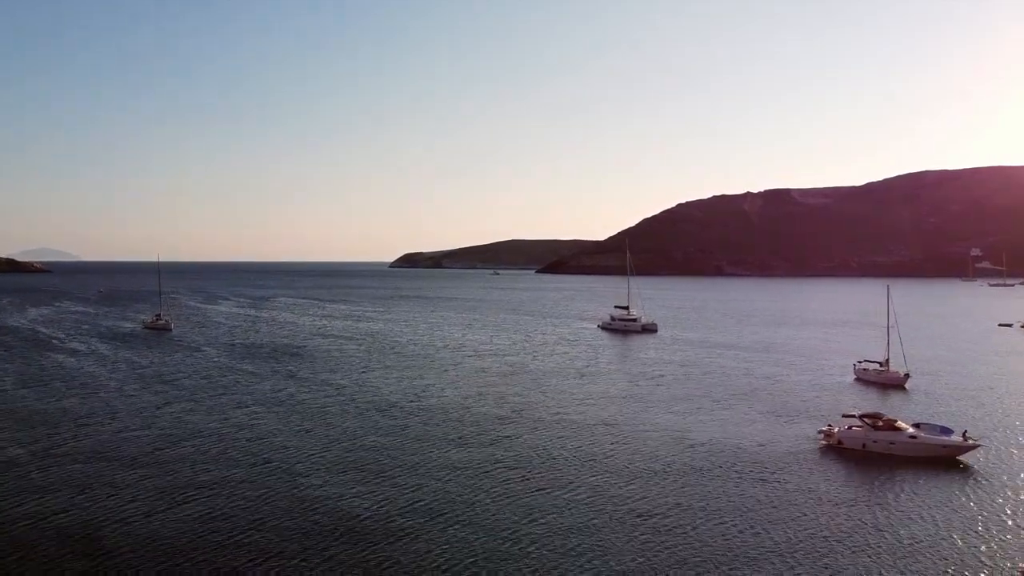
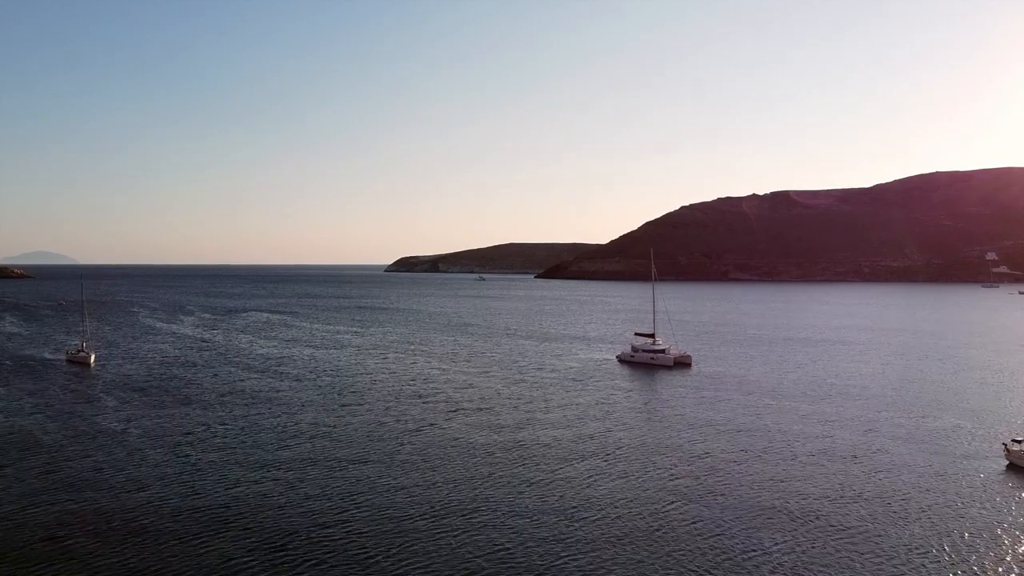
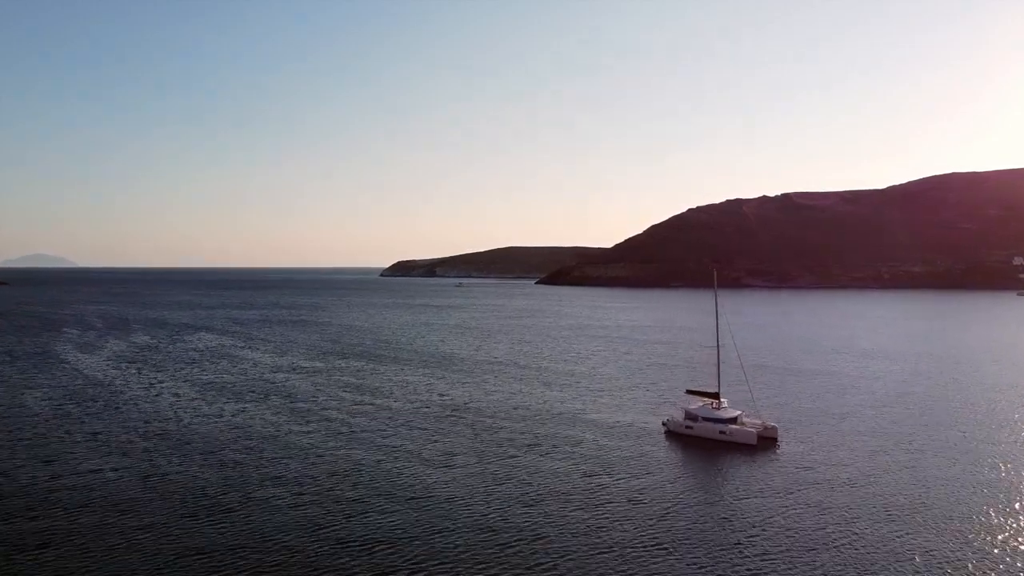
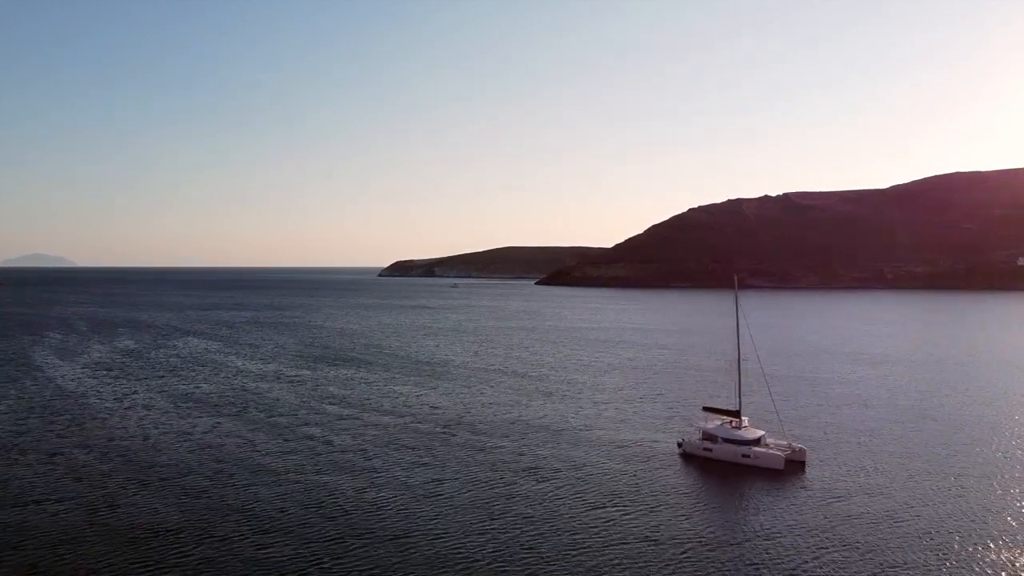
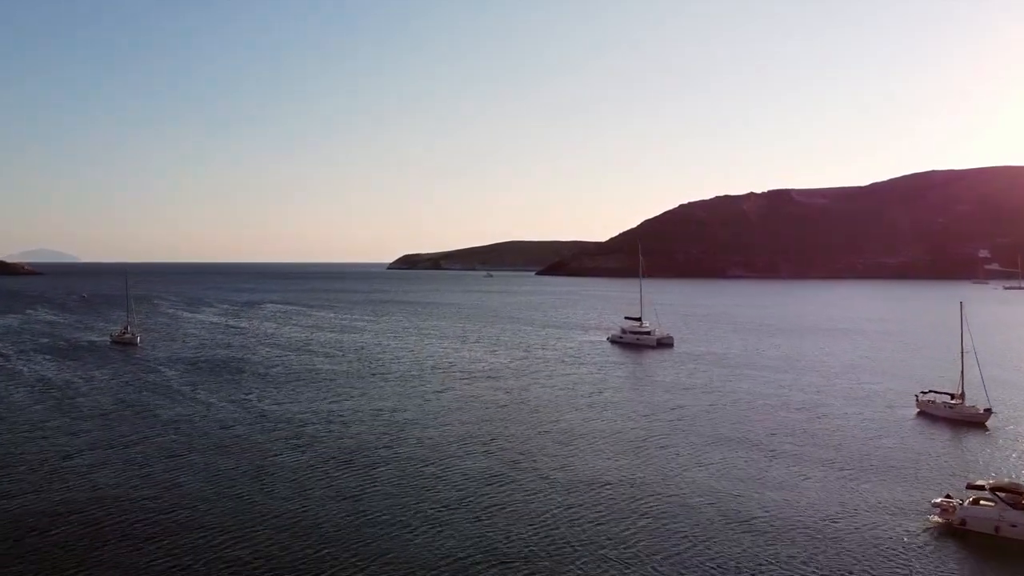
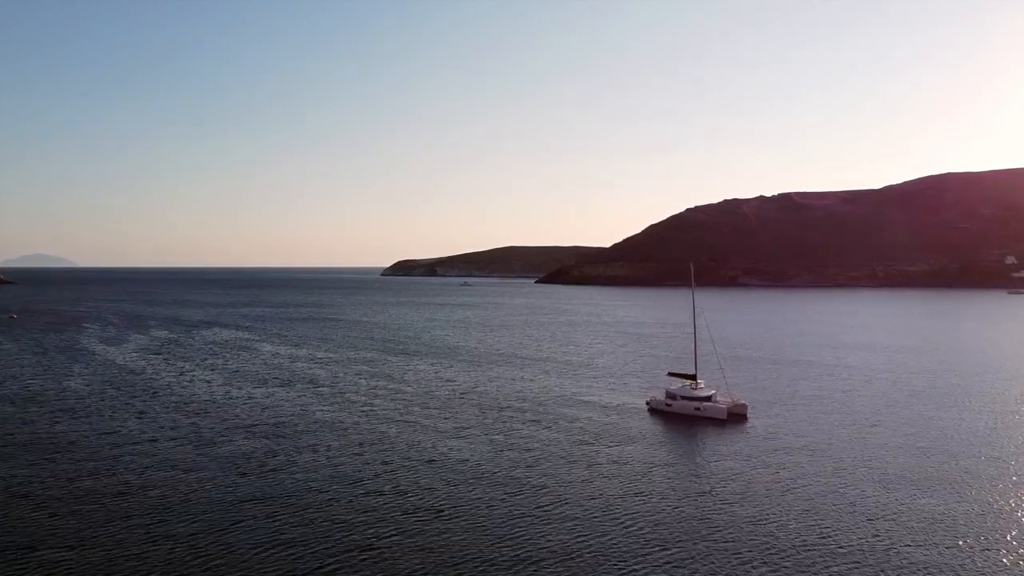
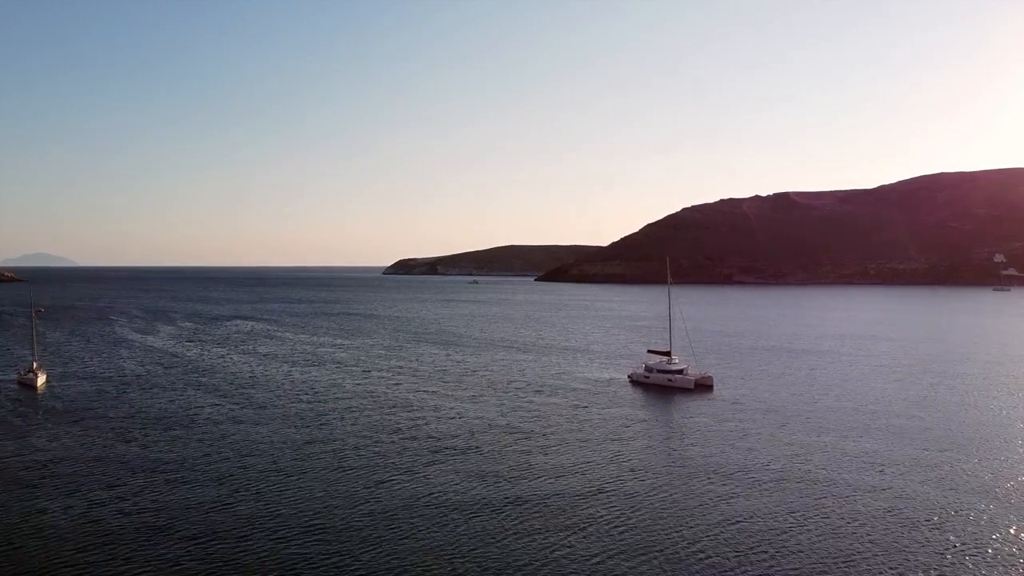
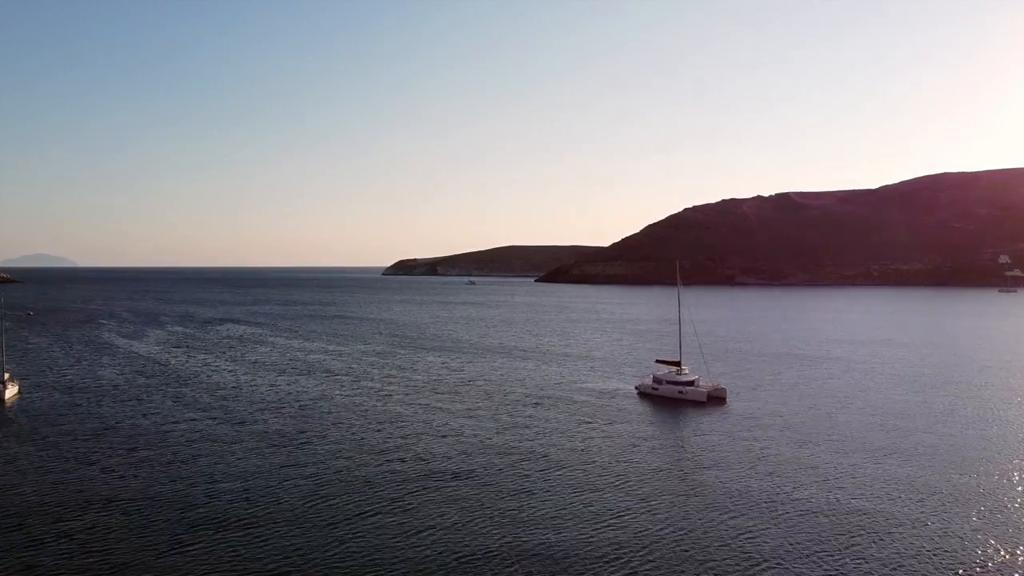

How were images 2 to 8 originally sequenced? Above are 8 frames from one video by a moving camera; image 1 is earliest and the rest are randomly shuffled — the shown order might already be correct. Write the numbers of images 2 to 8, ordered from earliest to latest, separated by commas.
5, 2, 7, 8, 6, 3, 4
